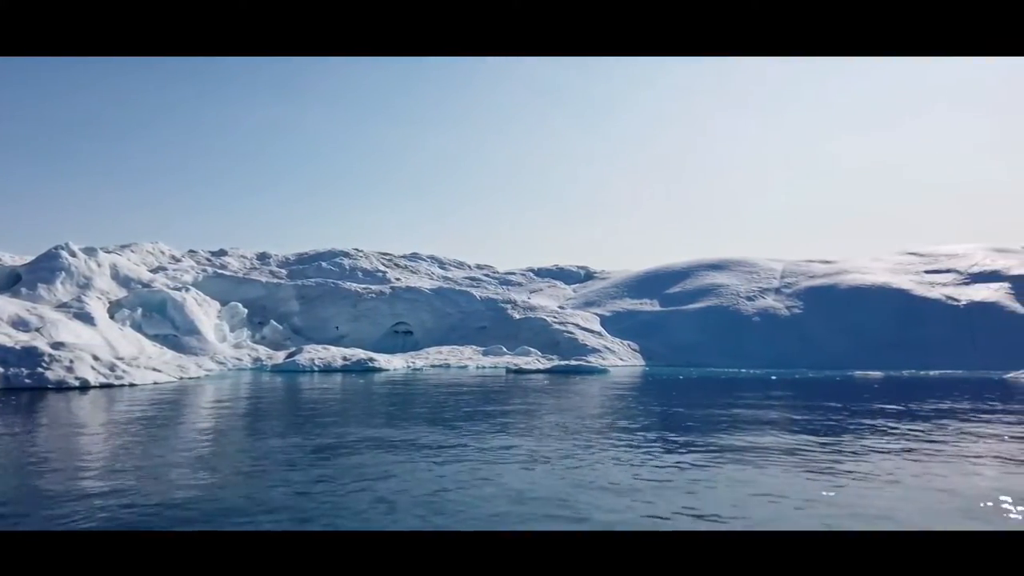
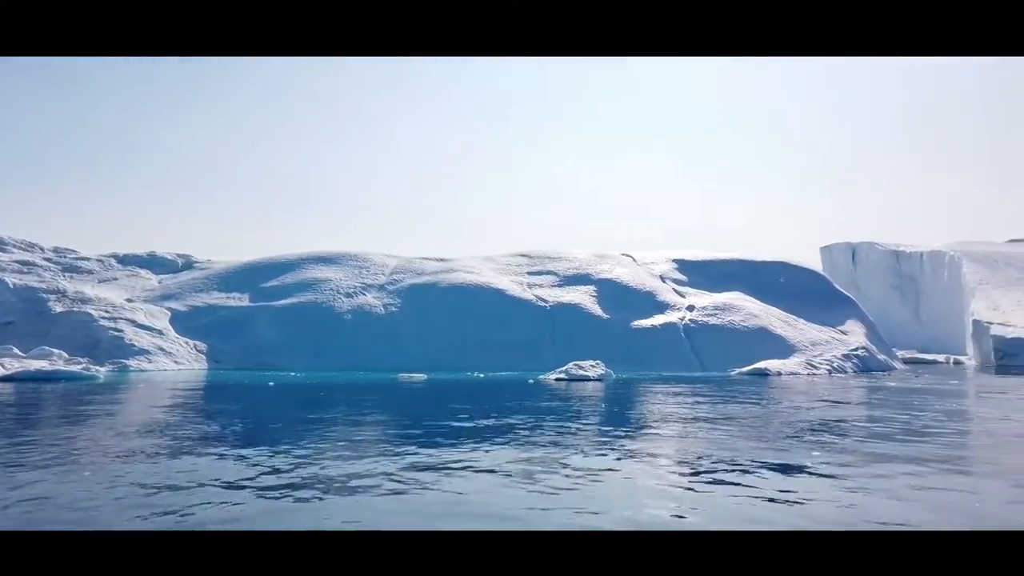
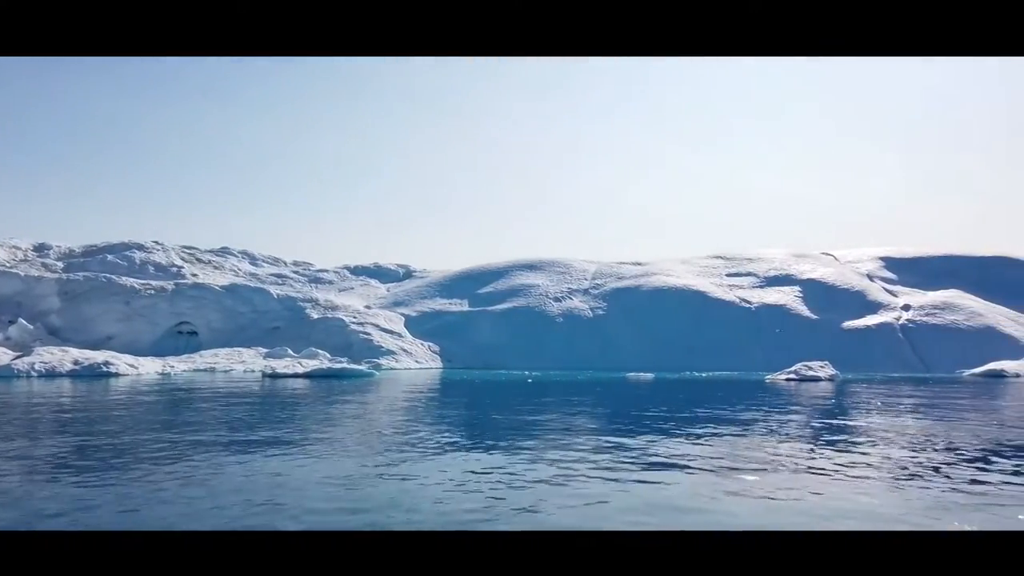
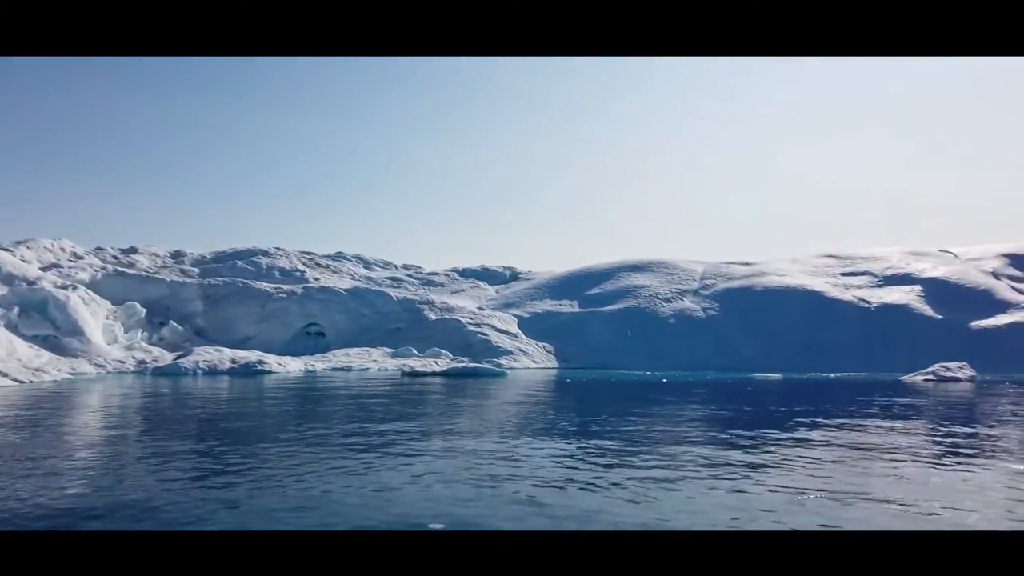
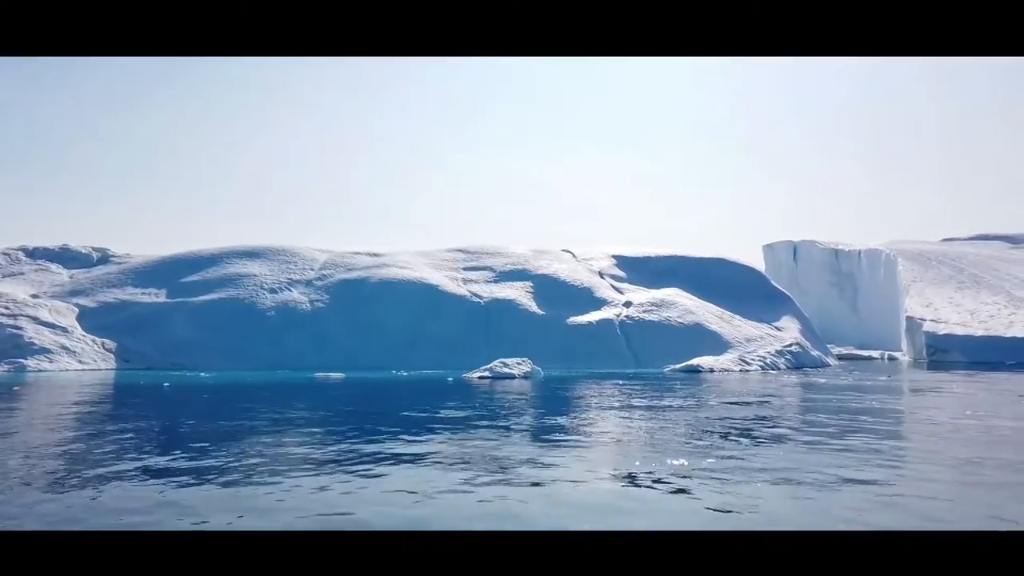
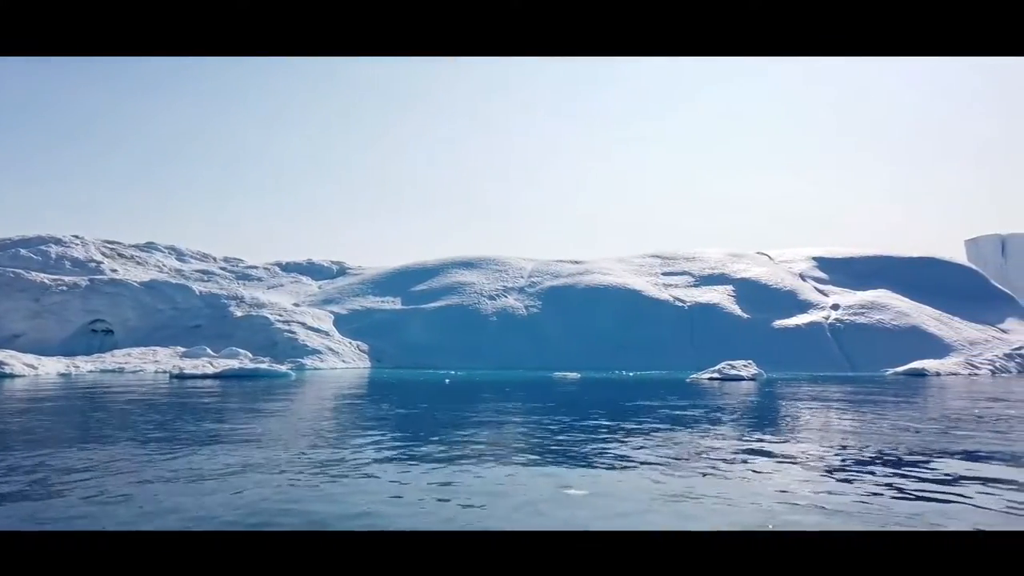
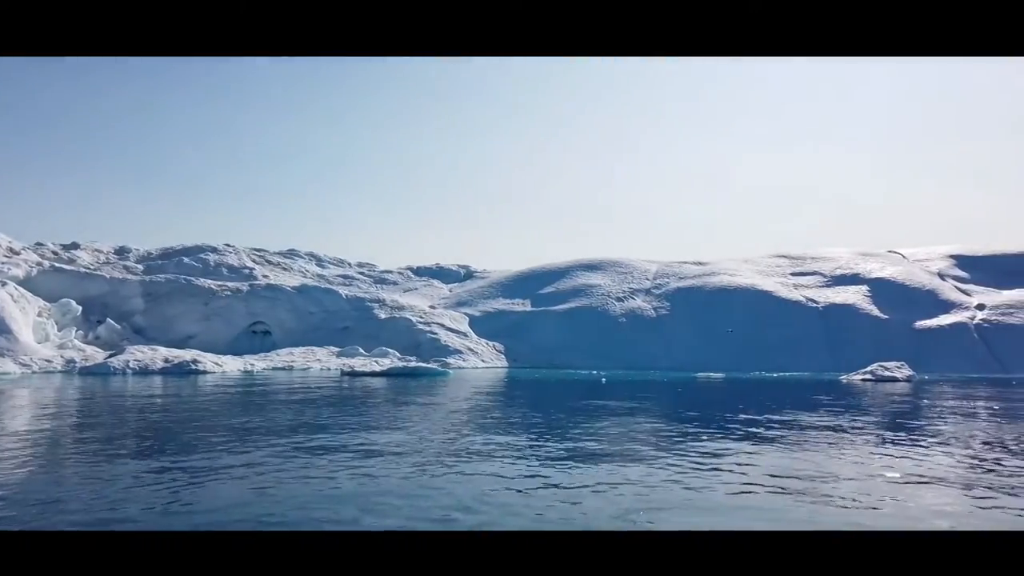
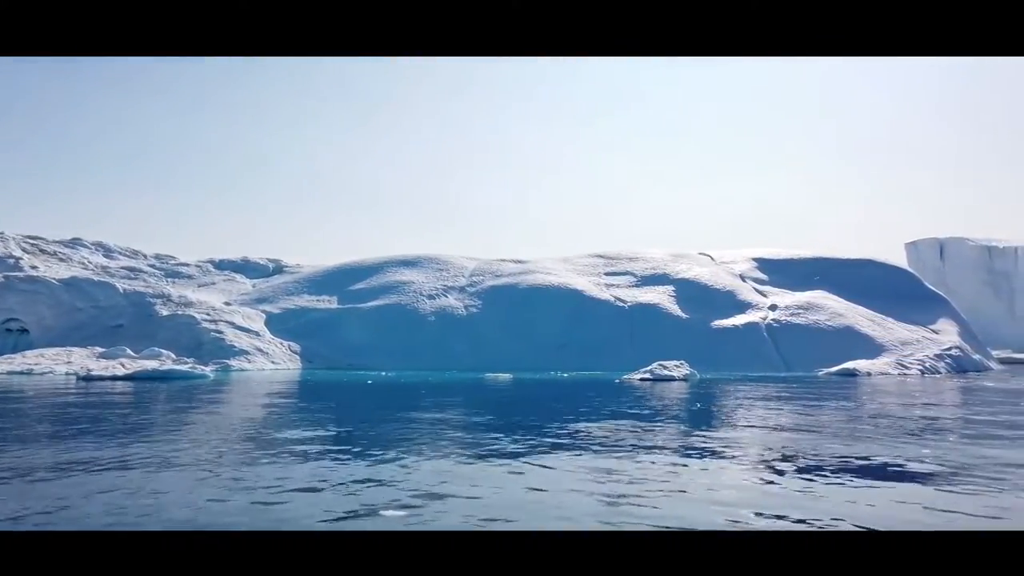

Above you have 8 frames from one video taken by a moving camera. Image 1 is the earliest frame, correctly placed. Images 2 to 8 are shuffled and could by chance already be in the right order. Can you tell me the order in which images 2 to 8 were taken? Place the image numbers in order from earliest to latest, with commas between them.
4, 7, 3, 6, 8, 2, 5
